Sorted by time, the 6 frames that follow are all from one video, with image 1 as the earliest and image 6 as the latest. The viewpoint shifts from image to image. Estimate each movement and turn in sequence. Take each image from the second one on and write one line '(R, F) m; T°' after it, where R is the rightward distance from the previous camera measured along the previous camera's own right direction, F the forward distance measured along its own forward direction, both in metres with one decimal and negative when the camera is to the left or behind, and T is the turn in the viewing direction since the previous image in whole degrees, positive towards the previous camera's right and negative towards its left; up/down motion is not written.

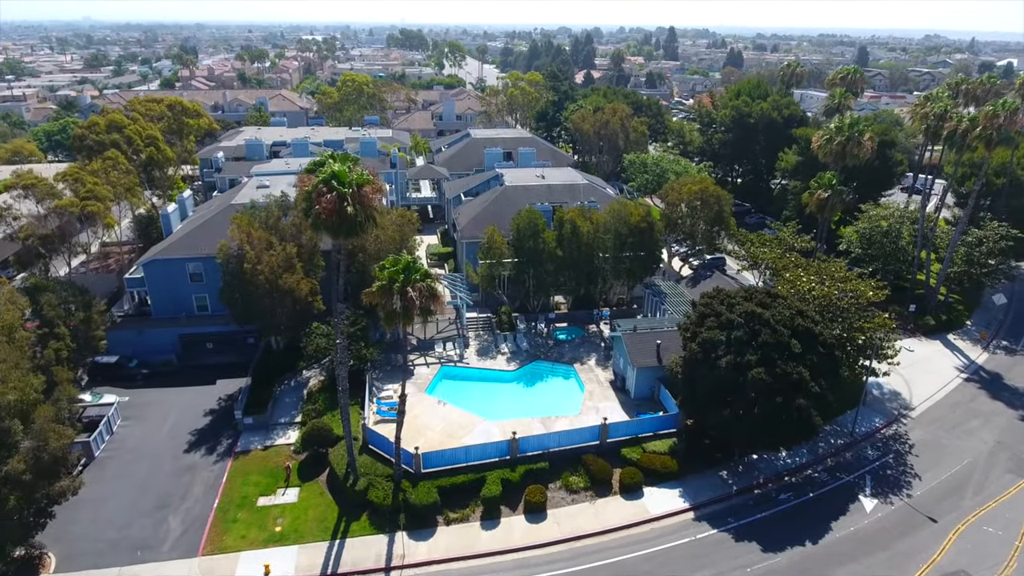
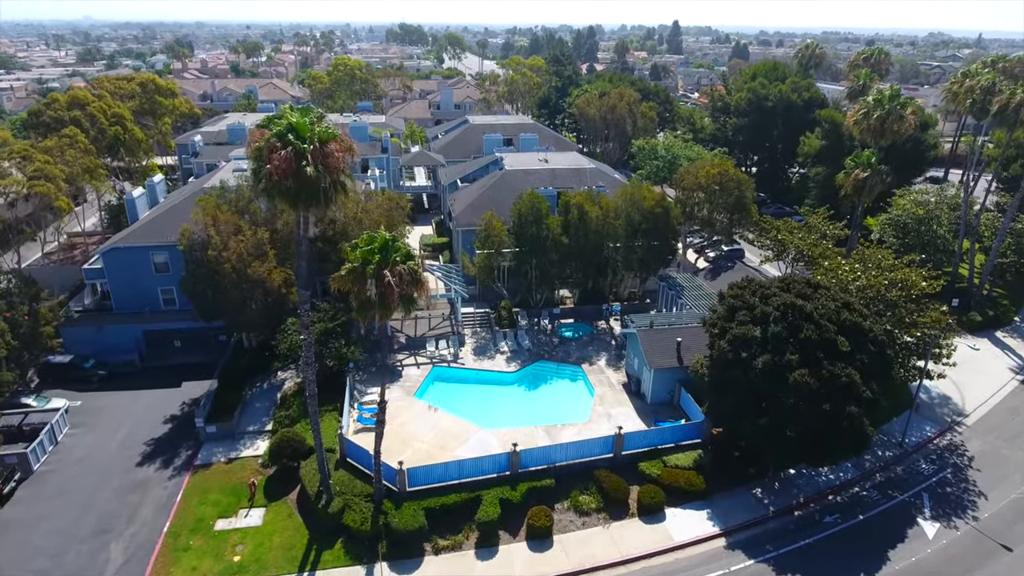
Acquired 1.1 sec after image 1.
(0.0, +4.0) m; 0°
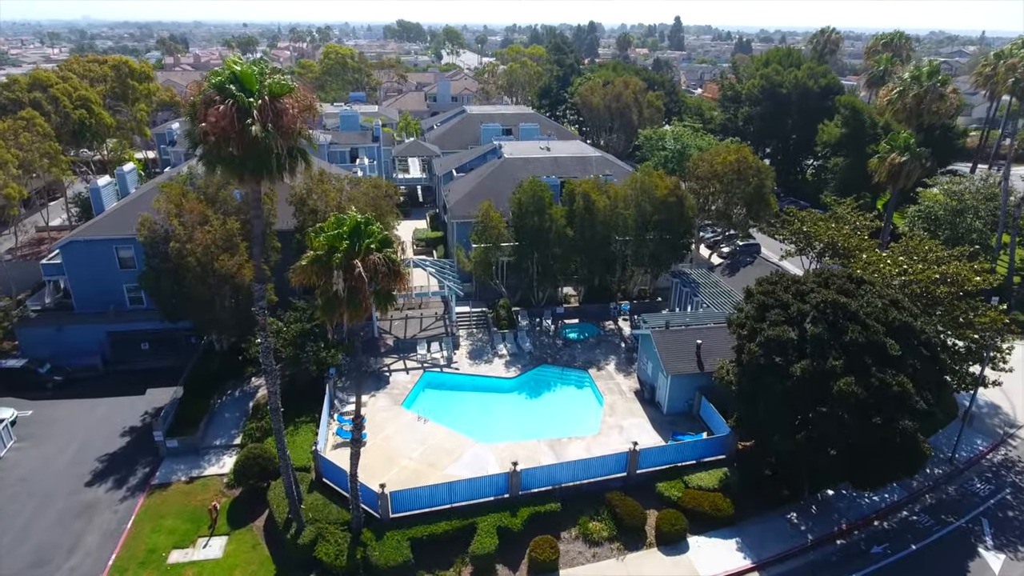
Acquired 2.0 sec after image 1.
(0.0, +3.2) m; 0°
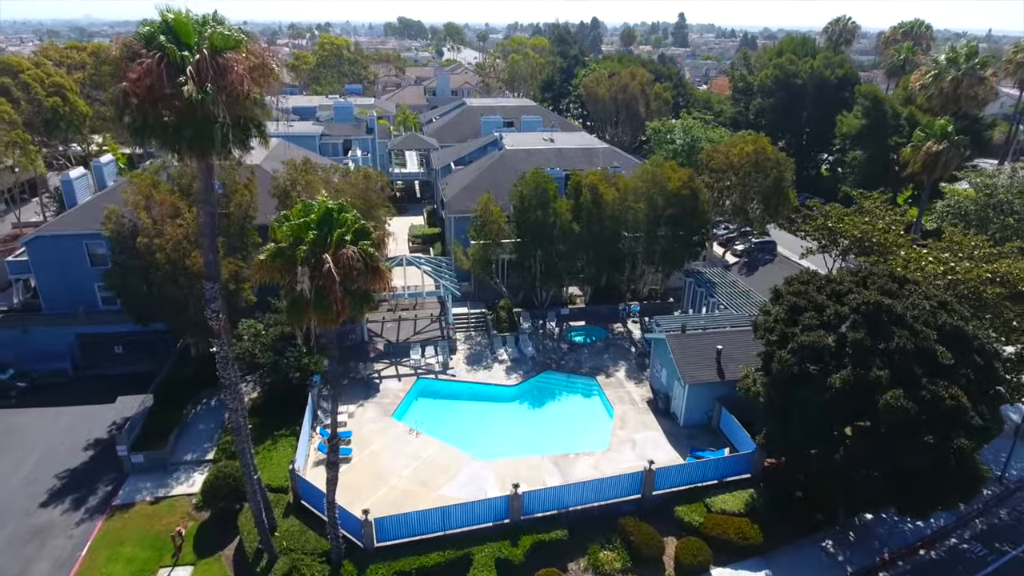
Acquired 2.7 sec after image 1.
(0.0, +2.4) m; 0°
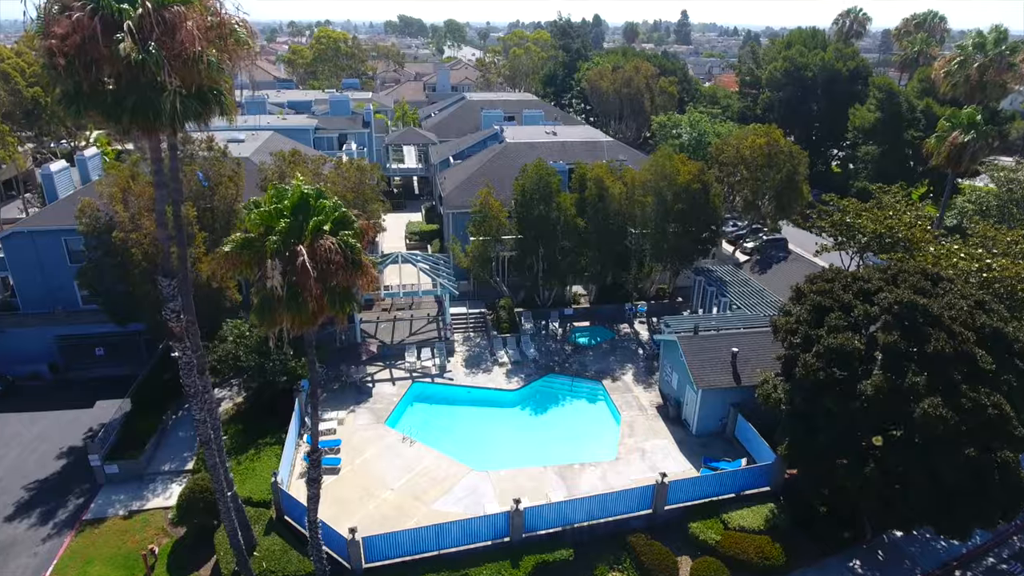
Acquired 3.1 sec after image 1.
(0.0, +1.5) m; 0°
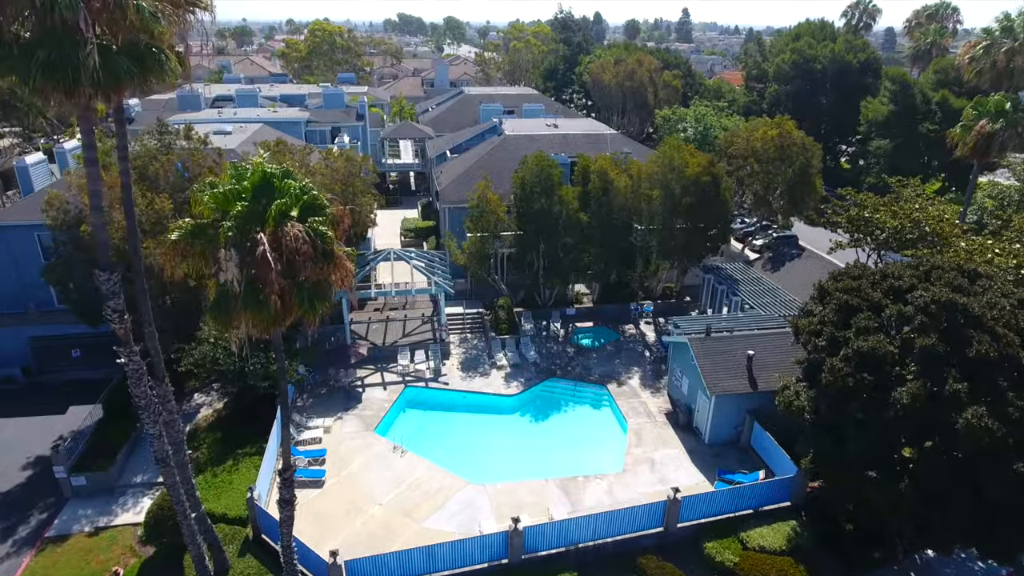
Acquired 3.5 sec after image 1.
(0.0, +1.5) m; 0°
